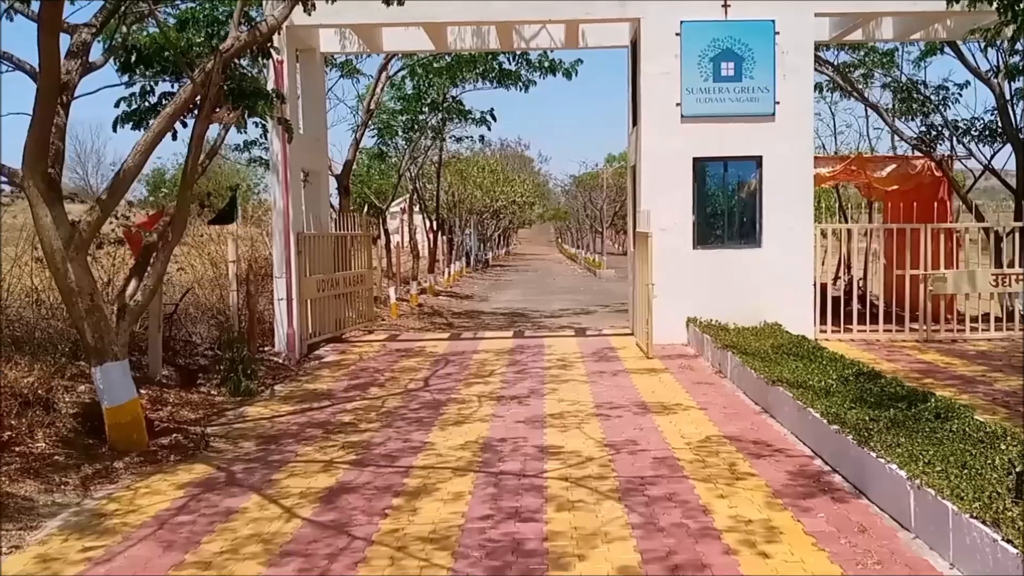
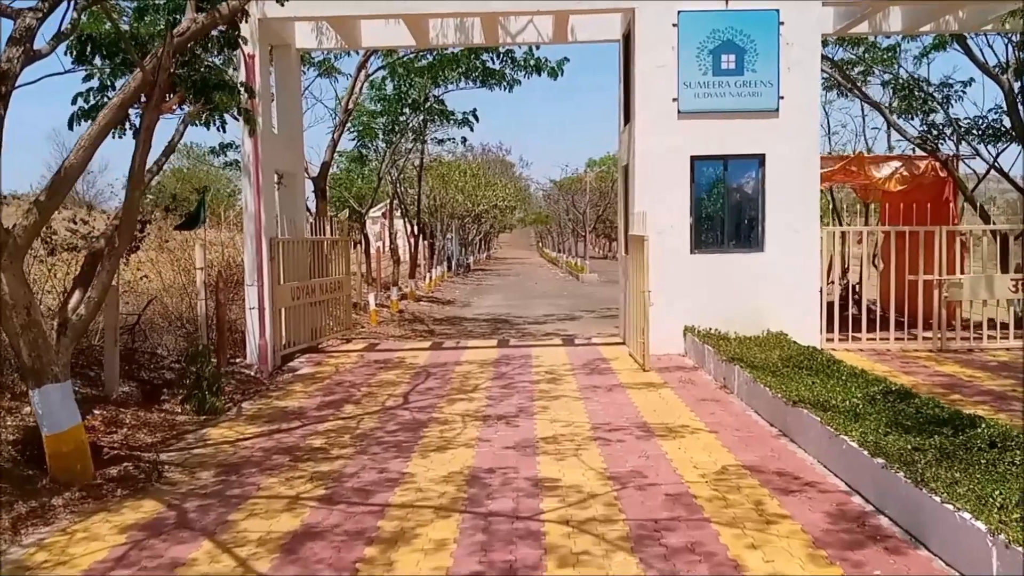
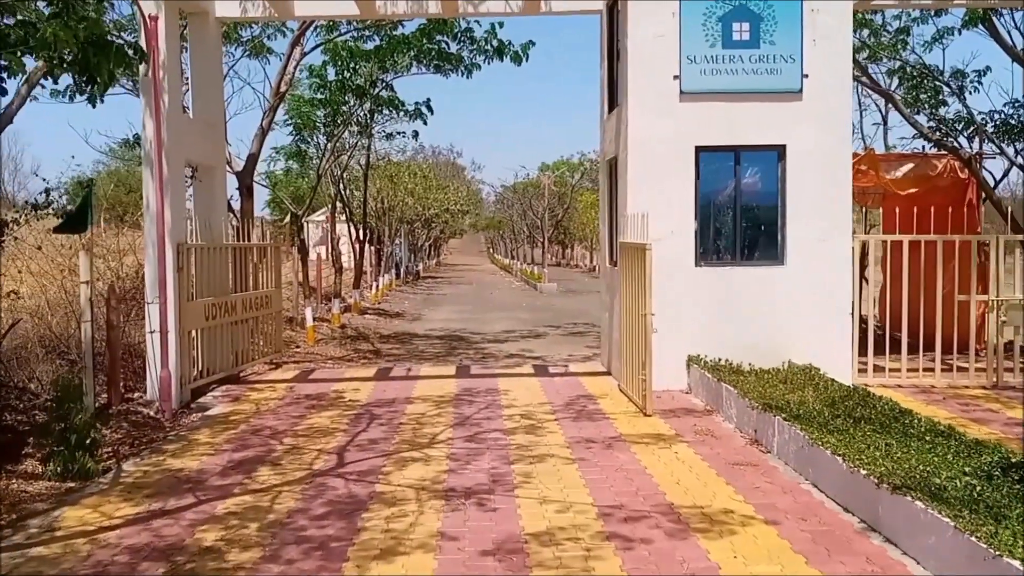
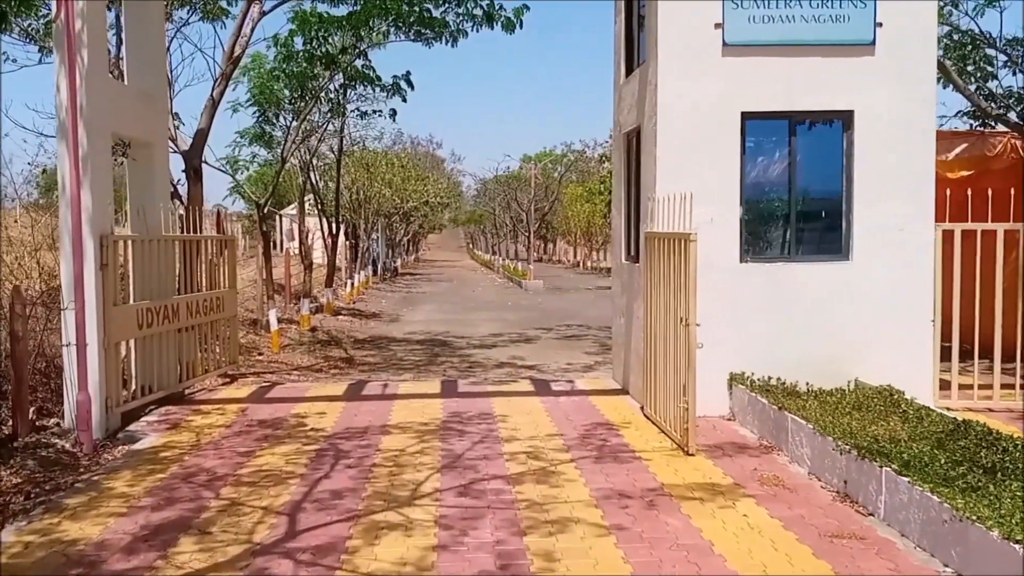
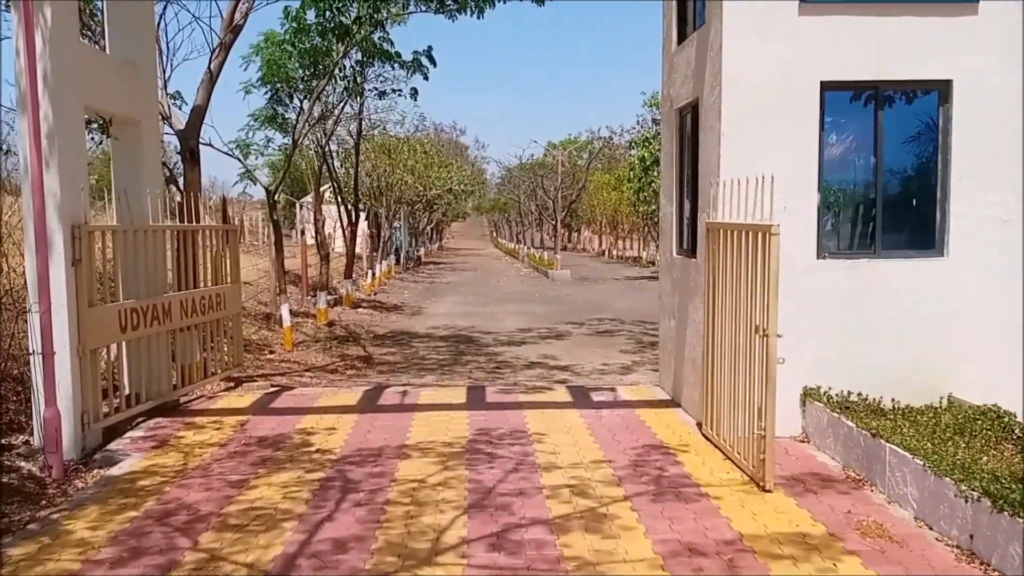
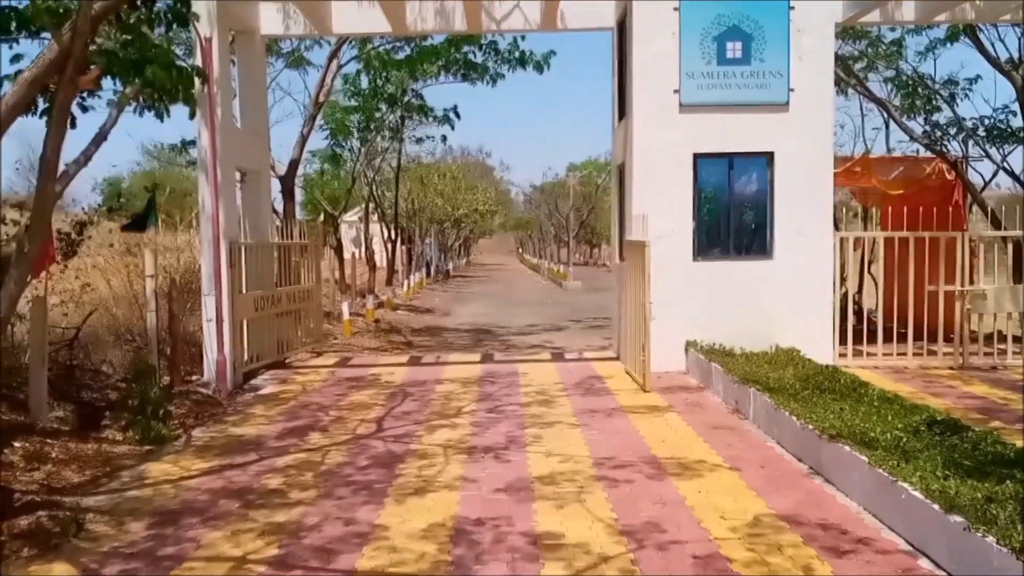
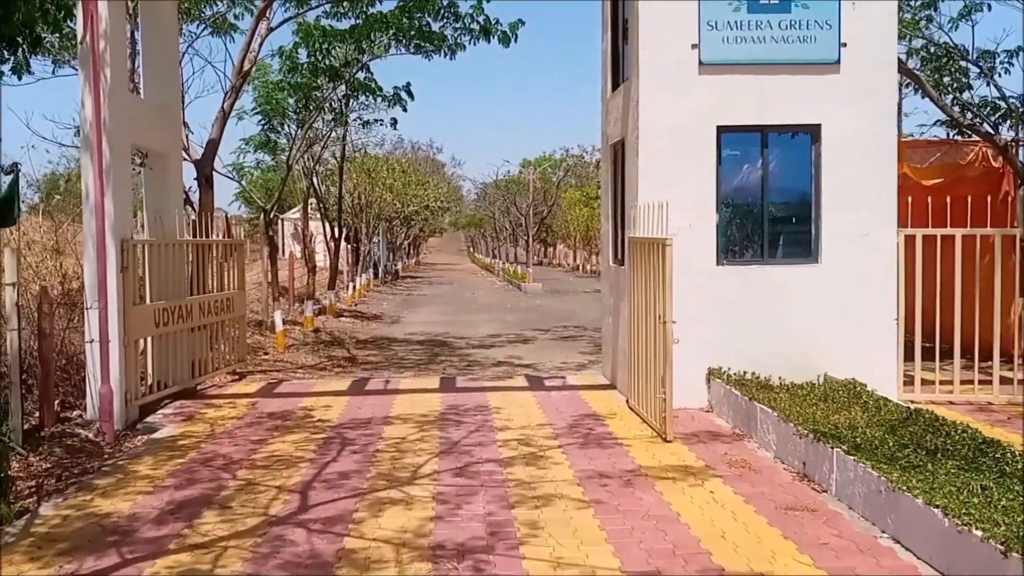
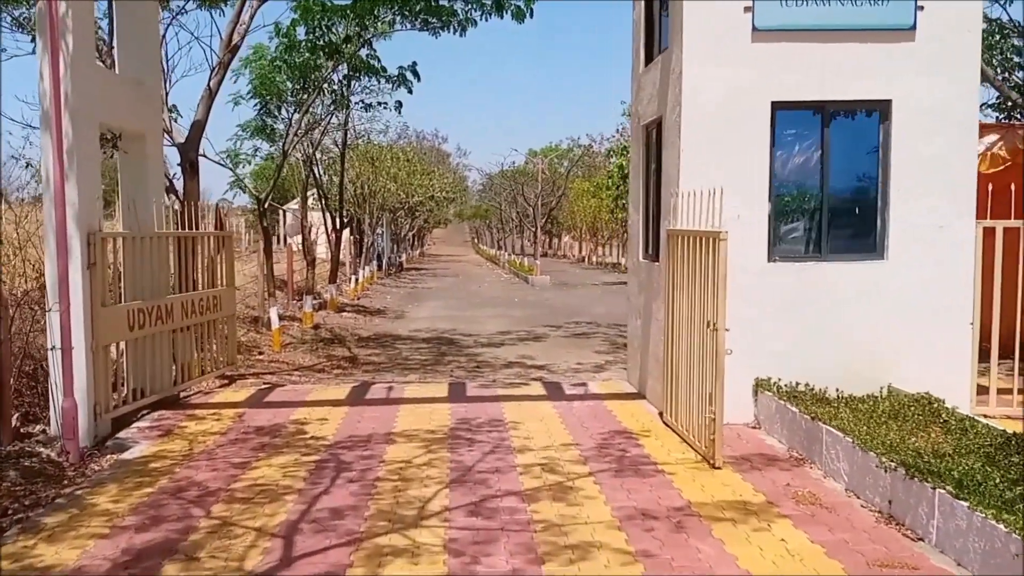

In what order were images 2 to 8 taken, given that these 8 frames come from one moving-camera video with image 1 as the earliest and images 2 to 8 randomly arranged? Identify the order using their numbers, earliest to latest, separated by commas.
2, 6, 3, 7, 4, 8, 5
